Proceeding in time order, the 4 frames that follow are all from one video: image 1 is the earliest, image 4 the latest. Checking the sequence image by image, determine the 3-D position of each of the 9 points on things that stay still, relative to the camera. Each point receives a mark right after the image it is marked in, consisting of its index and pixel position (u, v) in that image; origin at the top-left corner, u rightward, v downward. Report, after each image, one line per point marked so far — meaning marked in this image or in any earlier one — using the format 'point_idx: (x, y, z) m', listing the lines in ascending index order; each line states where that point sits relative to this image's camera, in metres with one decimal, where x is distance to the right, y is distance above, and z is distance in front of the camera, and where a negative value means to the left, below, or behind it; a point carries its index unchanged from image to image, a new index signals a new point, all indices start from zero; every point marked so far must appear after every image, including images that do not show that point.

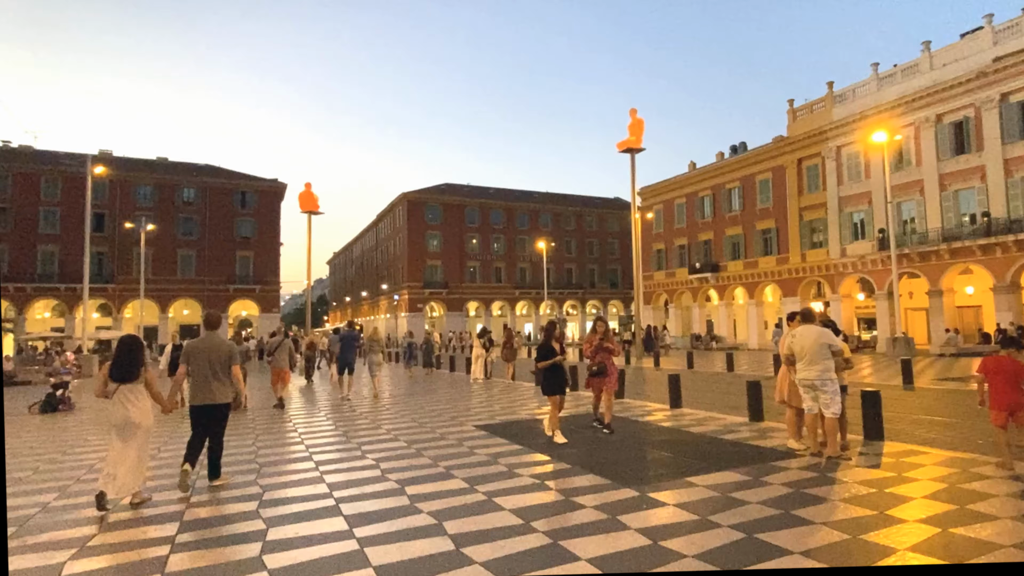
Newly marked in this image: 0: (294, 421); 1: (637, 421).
0: (-3.9, -2.4, +11.4) m
1: (+1.7, -1.9, +9.1) m
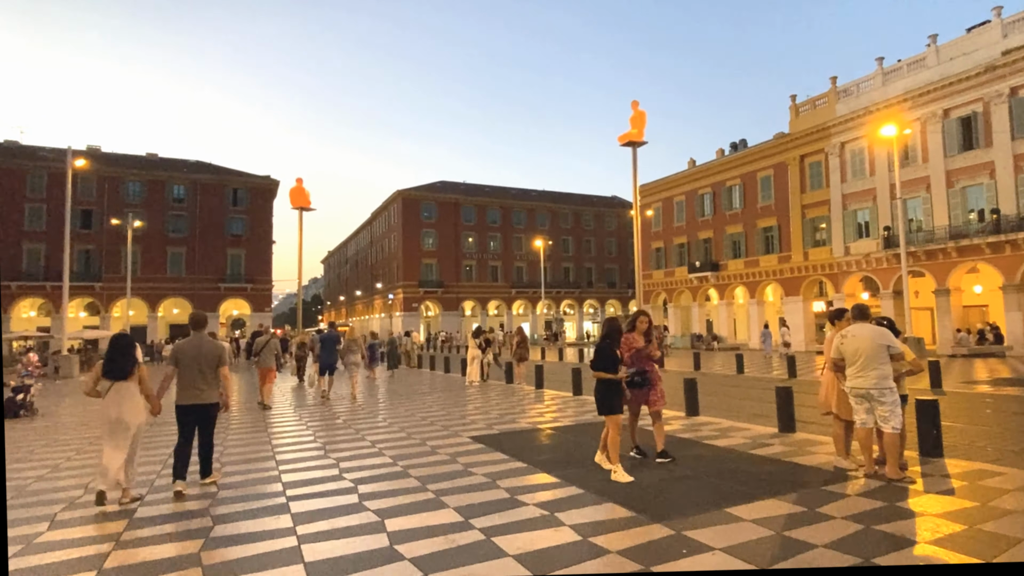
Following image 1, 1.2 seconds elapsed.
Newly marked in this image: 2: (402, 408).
0: (-3.9, -2.3, +10.4) m
1: (+1.7, -1.9, +8.2) m
2: (-2.1, -2.3, +12.1) m
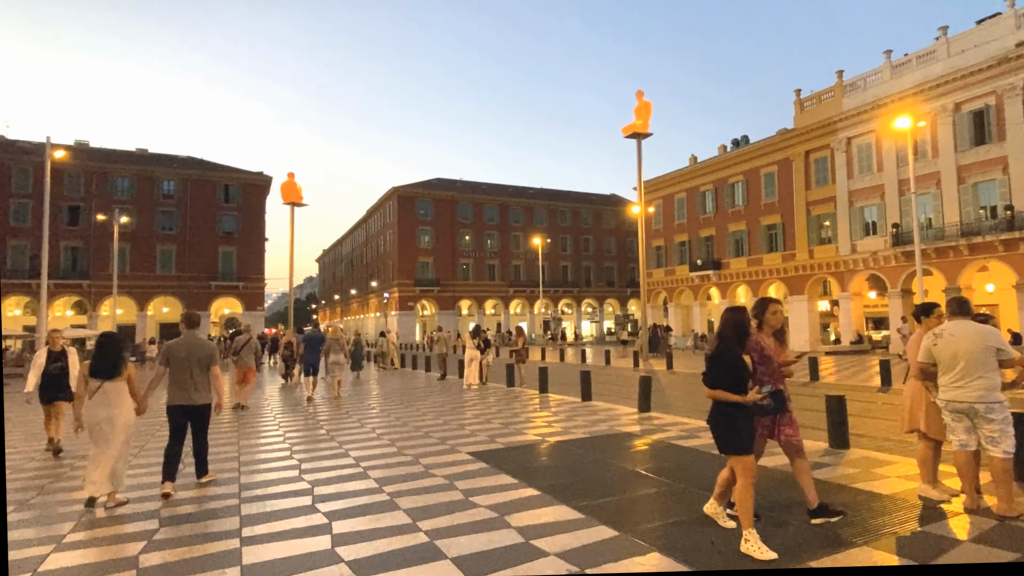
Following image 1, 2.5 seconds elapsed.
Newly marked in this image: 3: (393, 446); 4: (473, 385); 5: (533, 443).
0: (-3.9, -2.2, +9.4) m
1: (+1.8, -1.8, +7.2) m
2: (-2.0, -2.2, +11.0) m
3: (-1.5, -2.0, +8.1) m
4: (-1.1, -2.7, +17.6) m
5: (+0.3, -1.9, +7.9) m
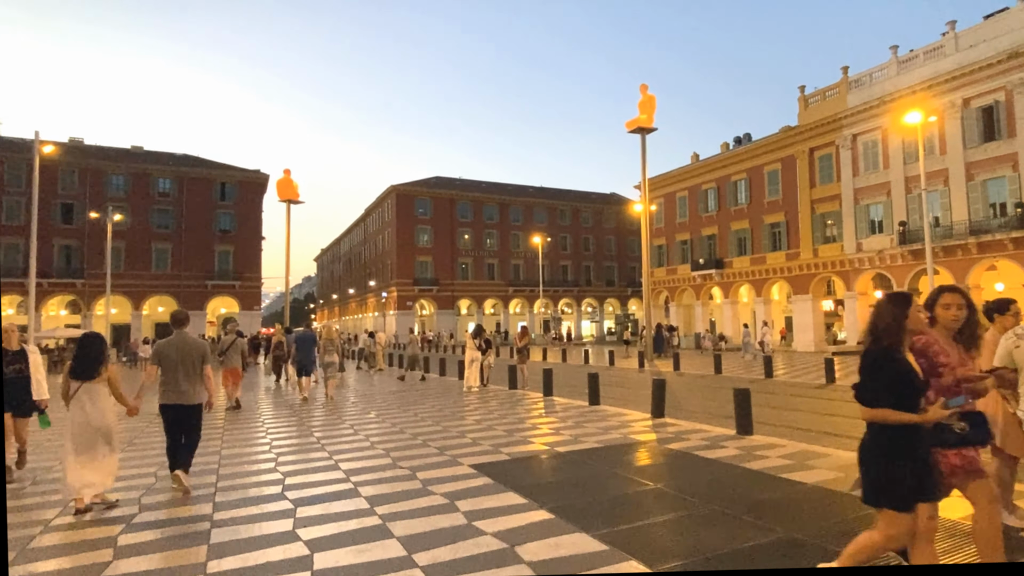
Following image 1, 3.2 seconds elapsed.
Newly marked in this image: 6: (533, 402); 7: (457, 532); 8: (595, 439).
0: (-3.8, -2.2, +8.8) m
1: (+1.9, -1.7, +6.6) m
2: (-2.0, -2.1, +10.4) m
3: (-1.4, -1.9, +7.5) m
4: (-1.0, -2.6, +17.0) m
5: (+0.3, -1.9, +7.3) m
6: (+0.4, -2.1, +12.2) m
7: (-0.4, -1.7, +4.6) m
8: (+1.0, -1.9, +8.0) m
